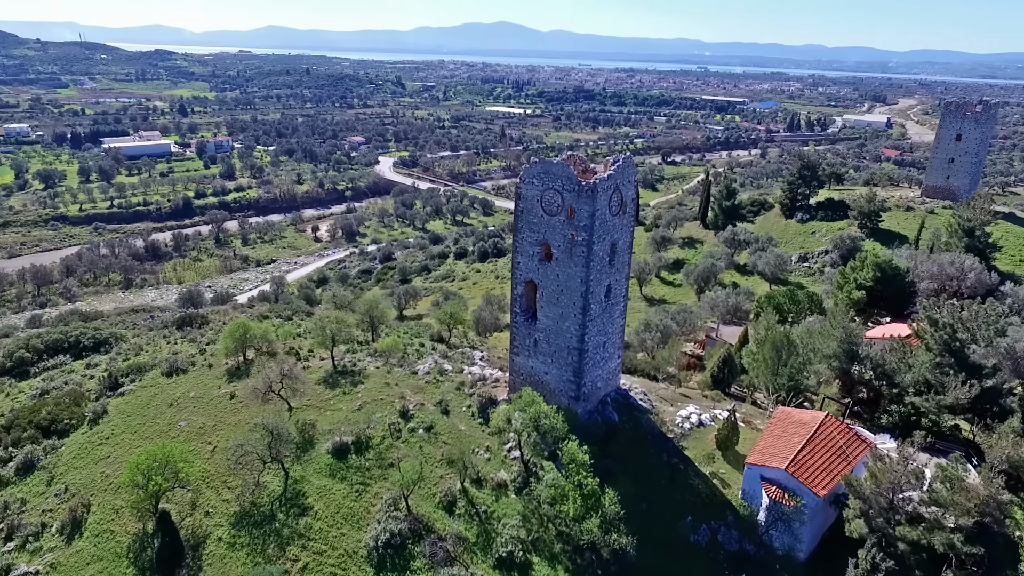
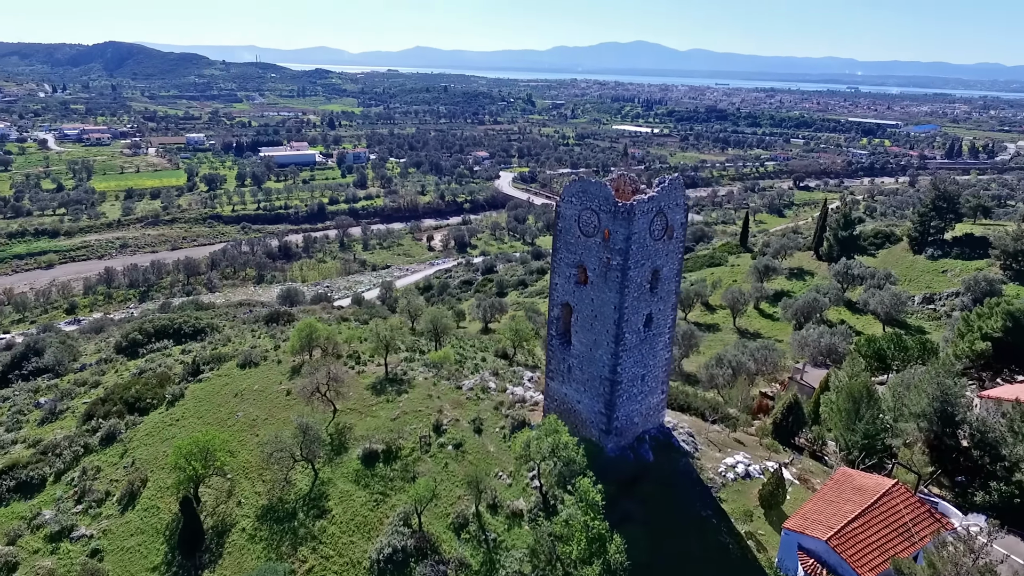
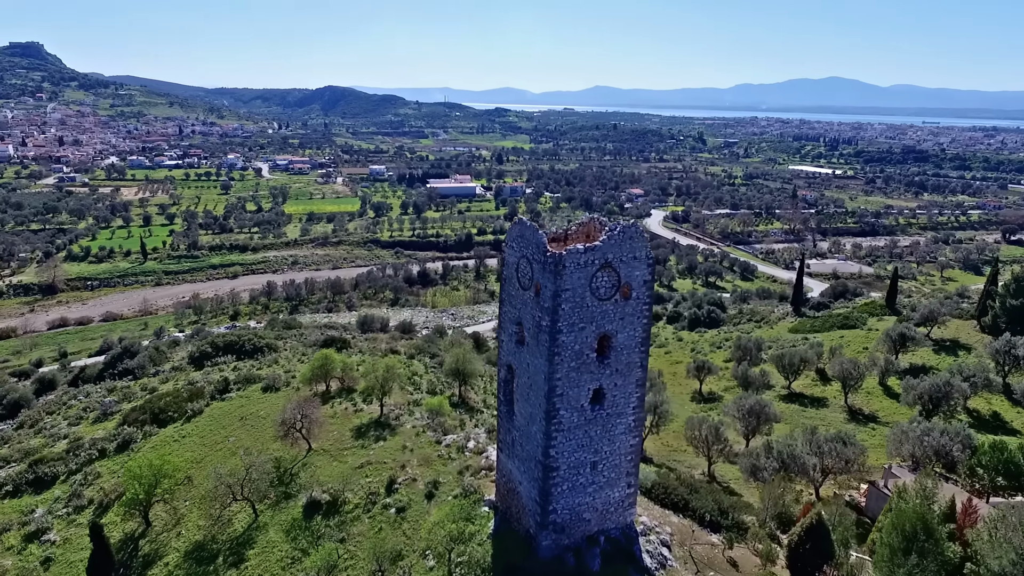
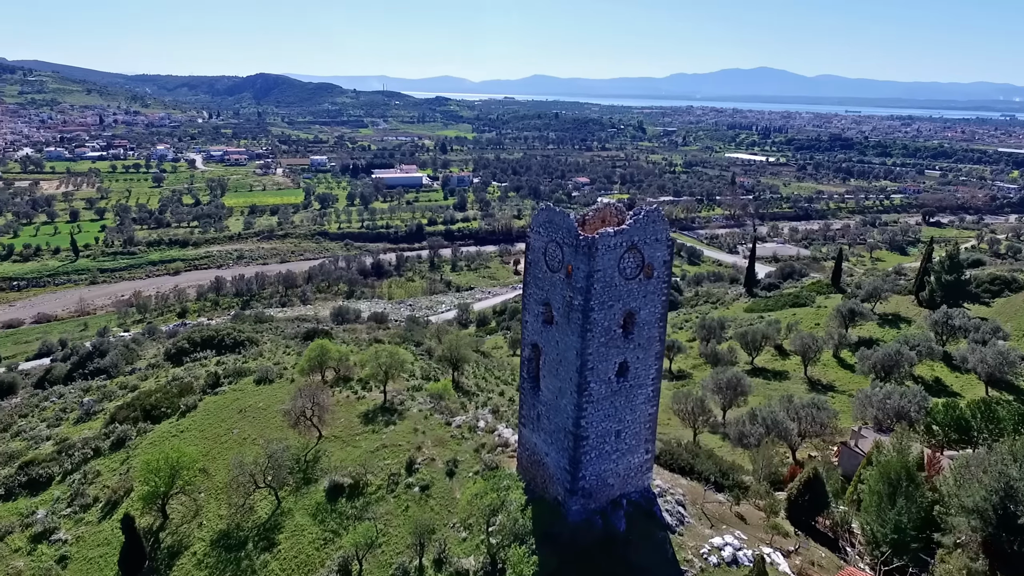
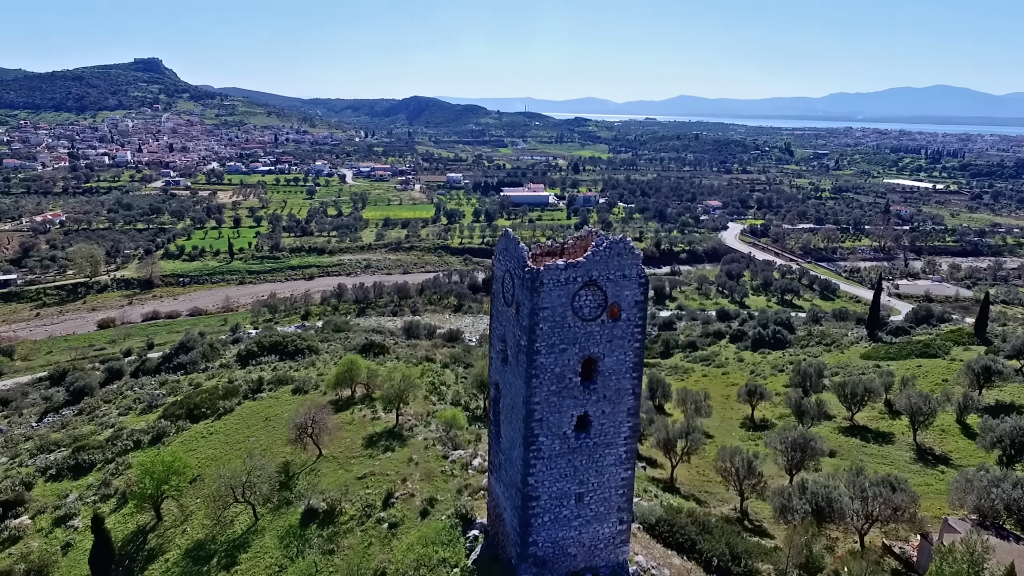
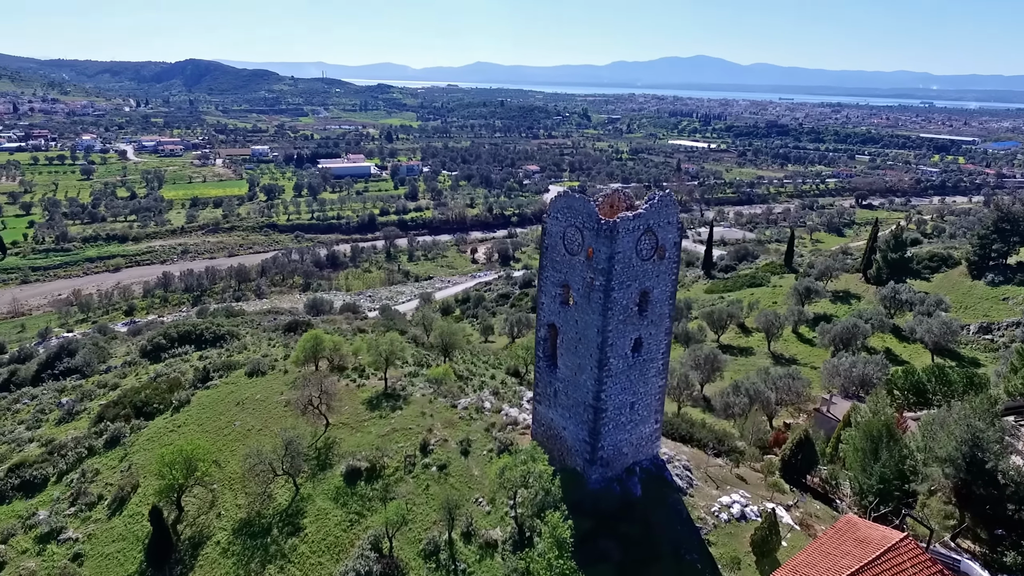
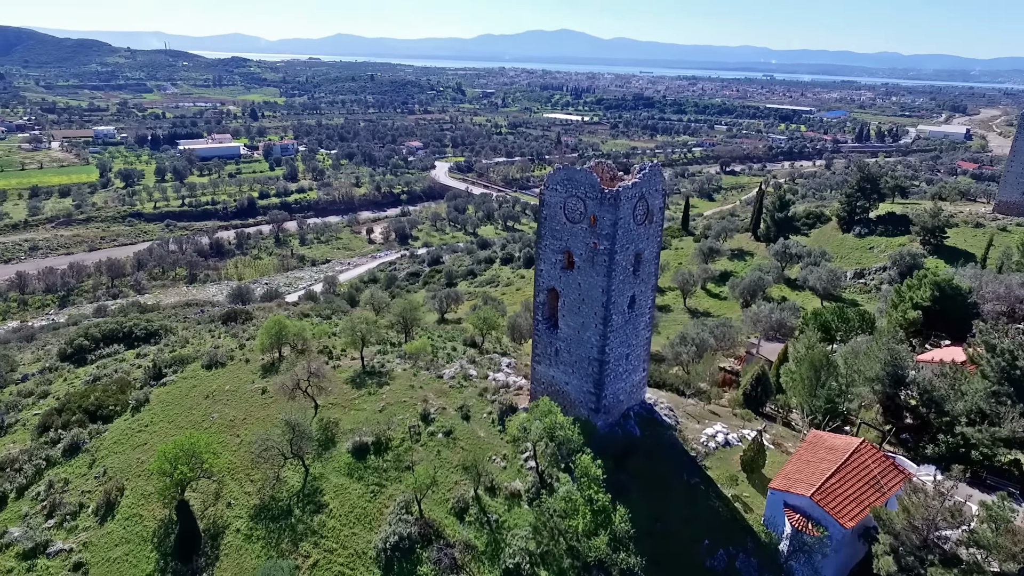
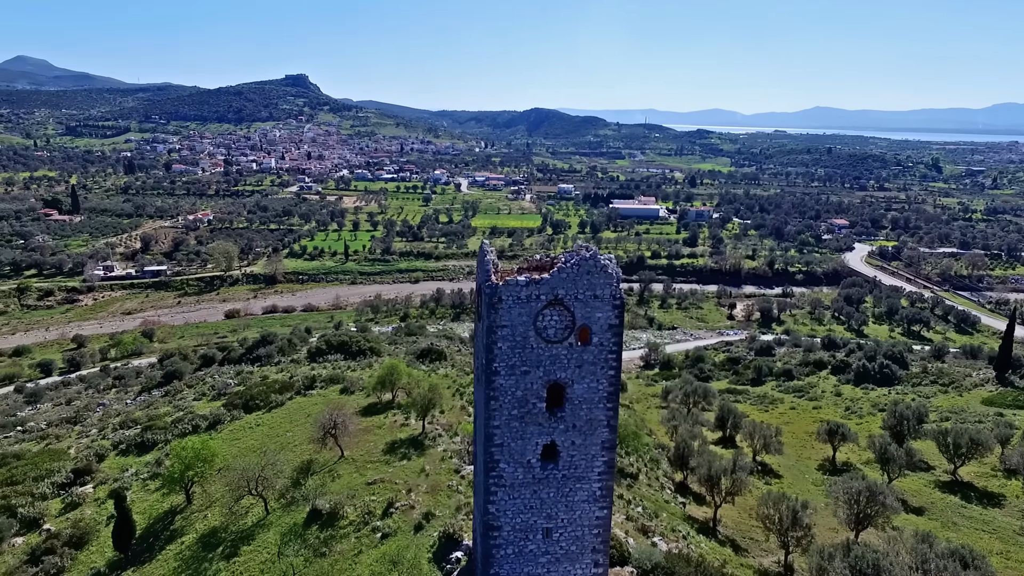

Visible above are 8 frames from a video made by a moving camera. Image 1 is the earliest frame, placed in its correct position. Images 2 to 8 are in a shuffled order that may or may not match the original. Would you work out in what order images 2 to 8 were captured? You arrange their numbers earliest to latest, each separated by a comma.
7, 2, 6, 4, 3, 5, 8
